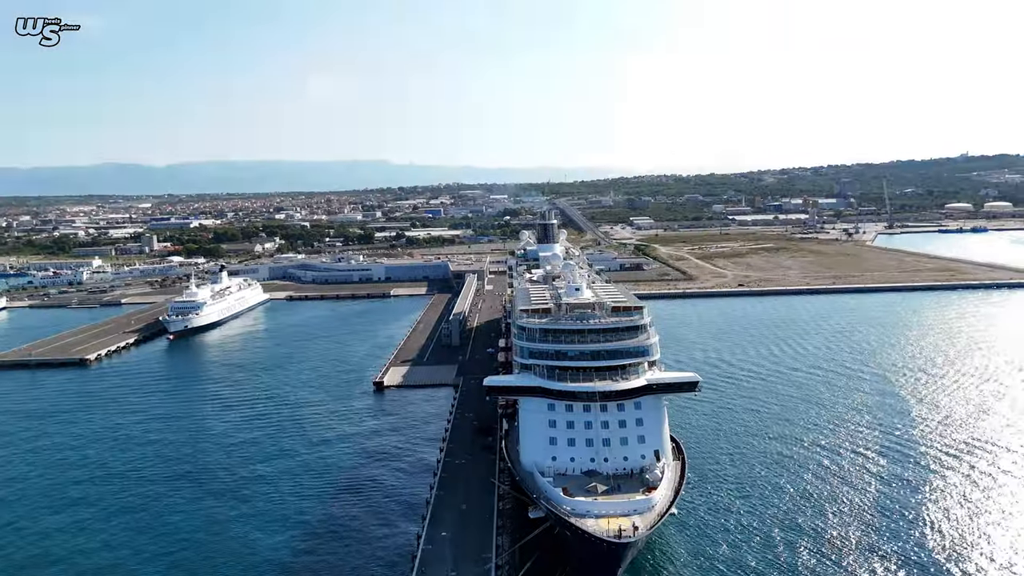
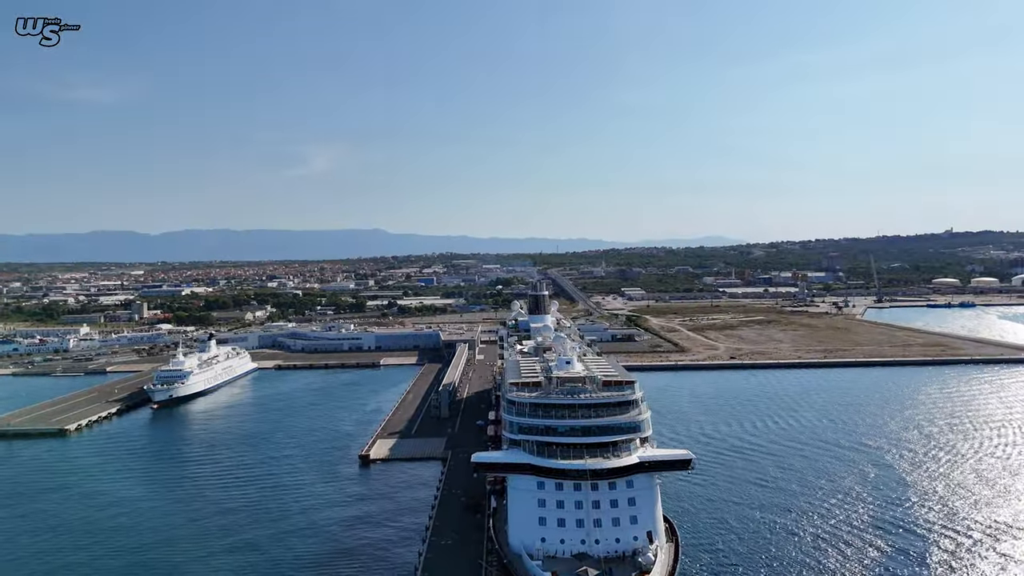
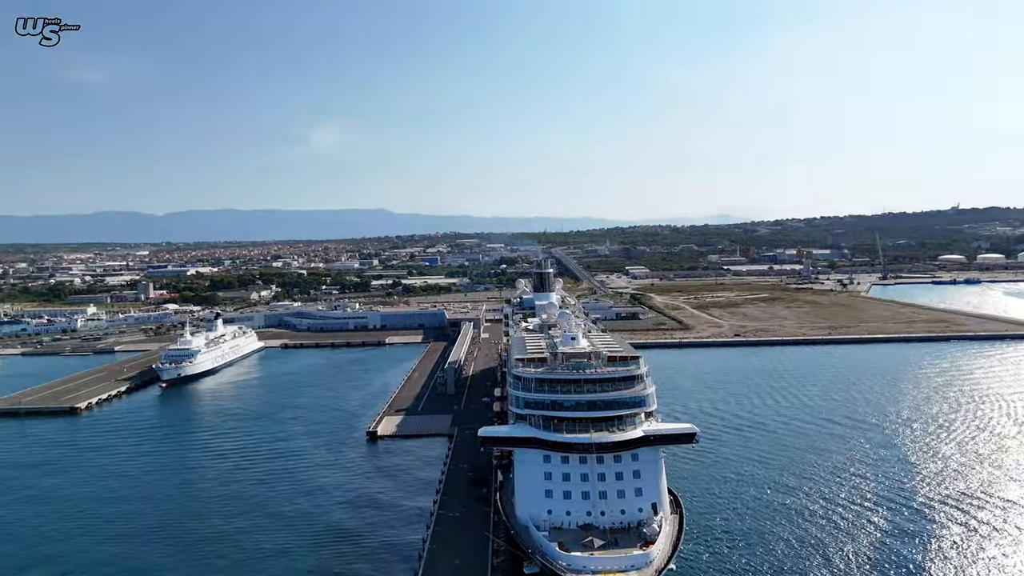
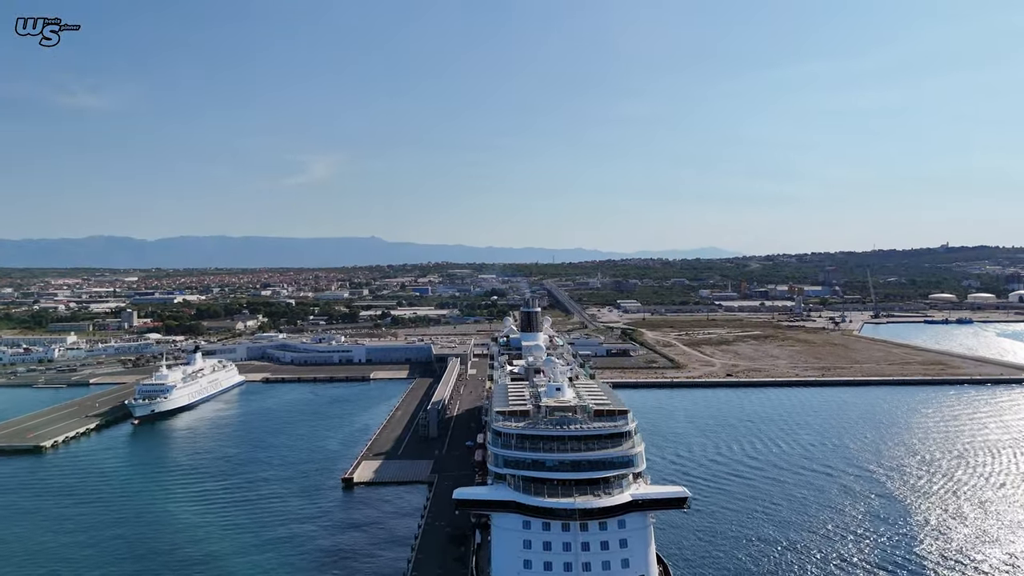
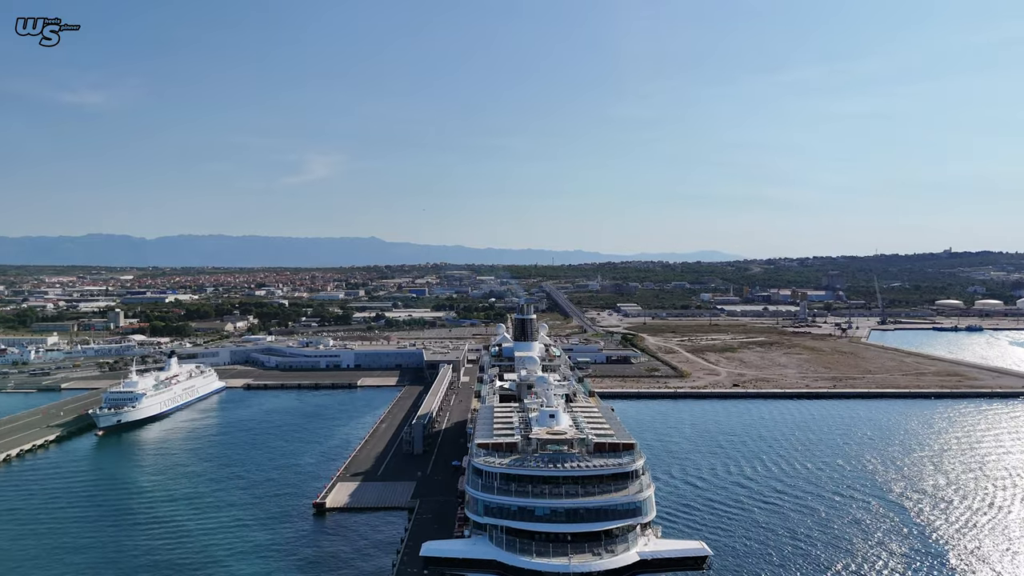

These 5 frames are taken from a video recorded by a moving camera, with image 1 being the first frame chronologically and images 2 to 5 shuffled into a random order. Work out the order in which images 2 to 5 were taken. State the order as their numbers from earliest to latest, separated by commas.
3, 2, 4, 5
